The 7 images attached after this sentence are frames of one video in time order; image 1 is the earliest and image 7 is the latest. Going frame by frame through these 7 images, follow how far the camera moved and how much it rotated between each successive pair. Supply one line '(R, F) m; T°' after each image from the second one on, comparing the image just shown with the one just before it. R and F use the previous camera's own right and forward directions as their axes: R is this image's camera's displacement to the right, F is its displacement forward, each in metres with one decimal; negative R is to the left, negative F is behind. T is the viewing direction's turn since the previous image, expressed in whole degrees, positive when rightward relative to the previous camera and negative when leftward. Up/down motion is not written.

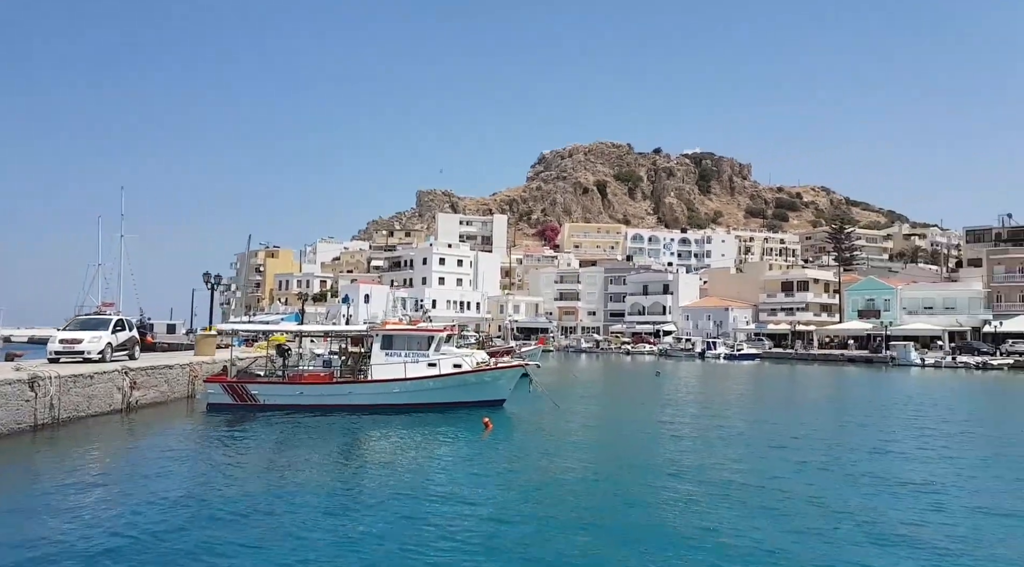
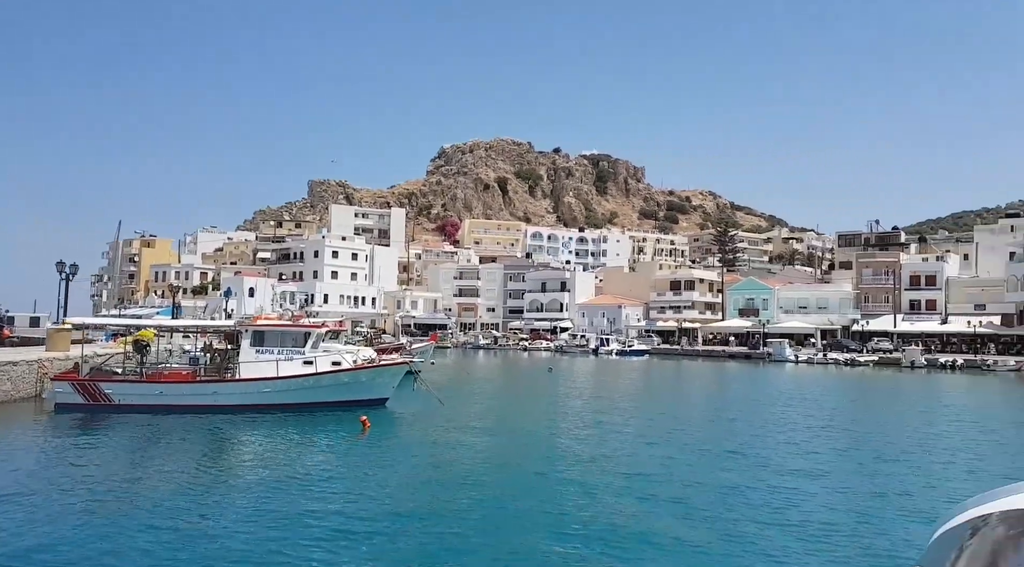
(0.0, +0.4) m; +7°
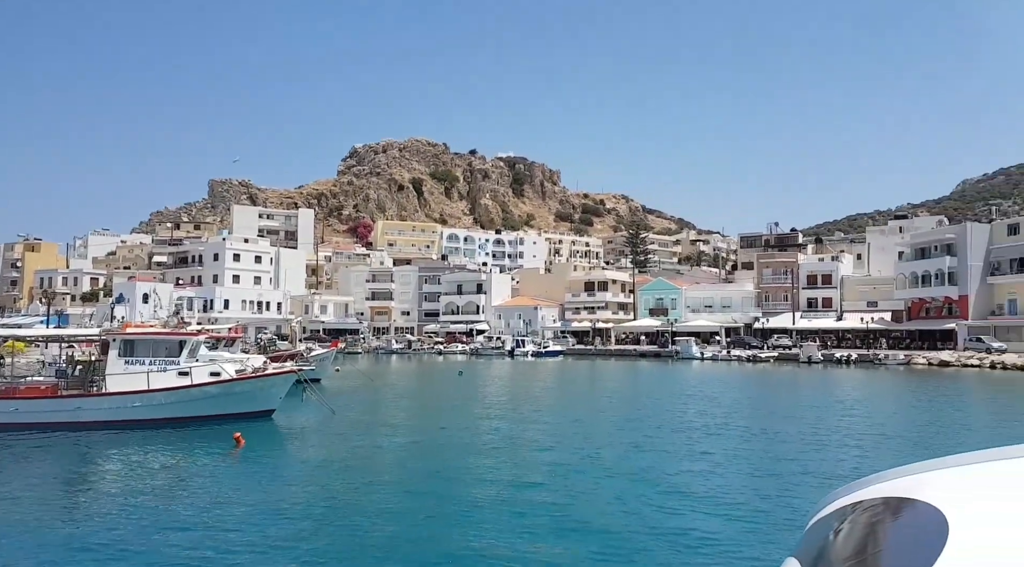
(+0.1, +0.5) m; +6°
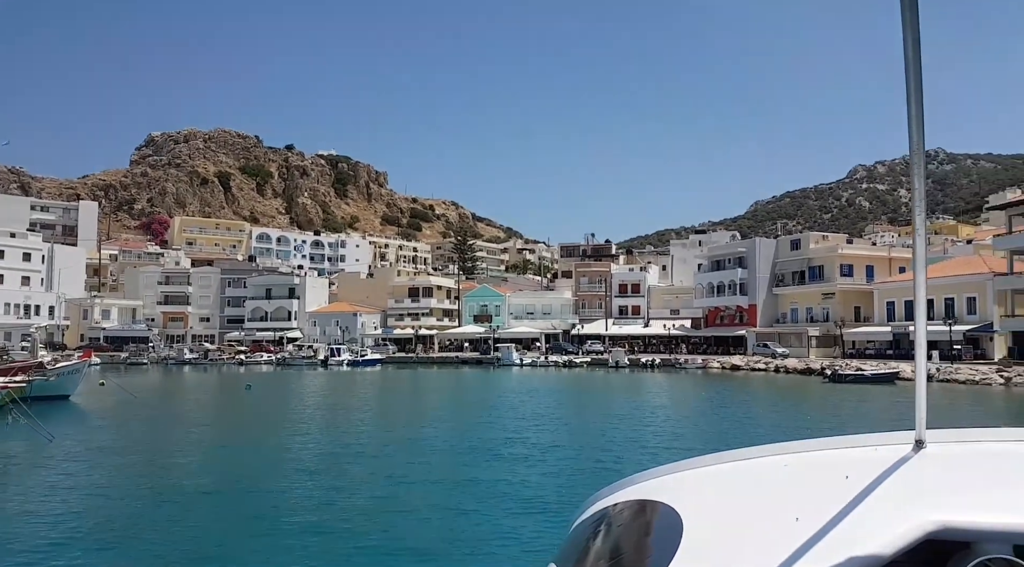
(+0.2, +0.9) m; +12°
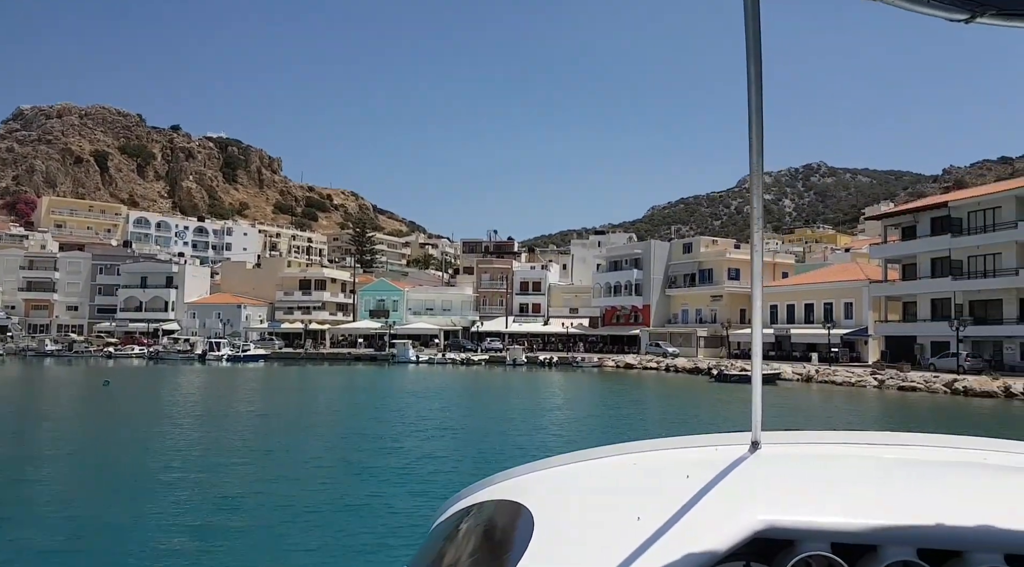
(+0.1, +0.4) m; +7°
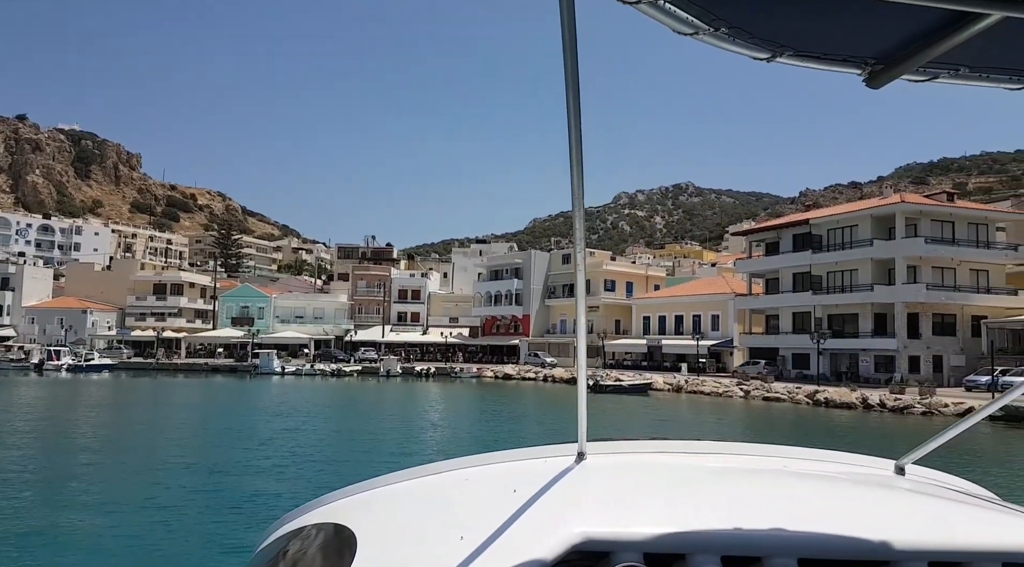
(+0.2, +0.2) m; +8°
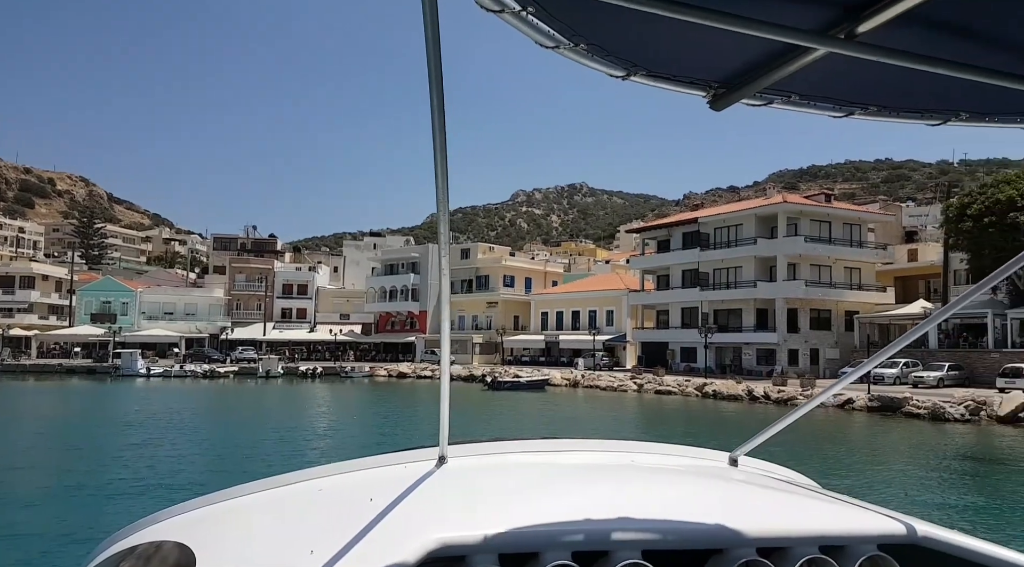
(+0.2, +0.2) m; +7°
